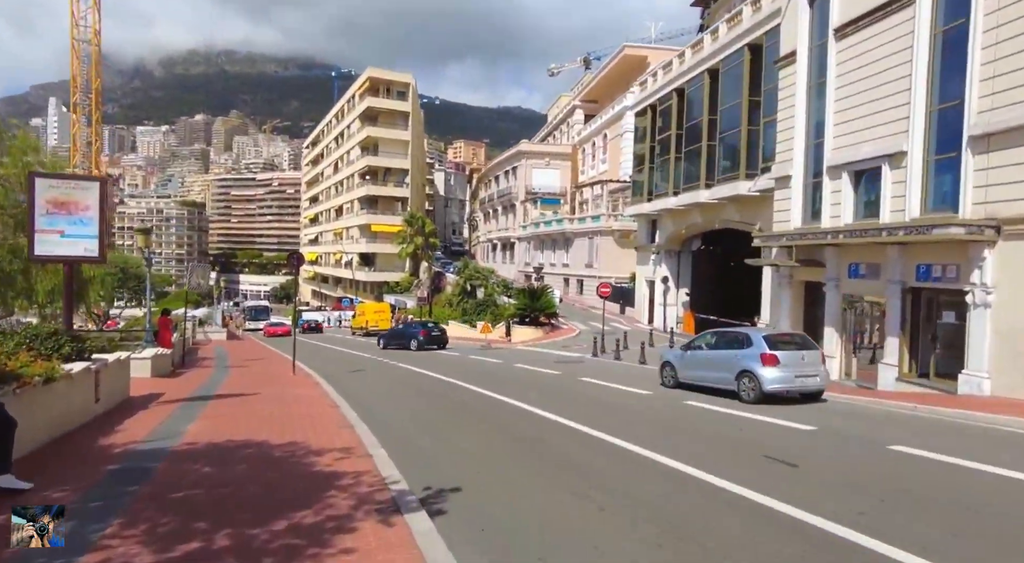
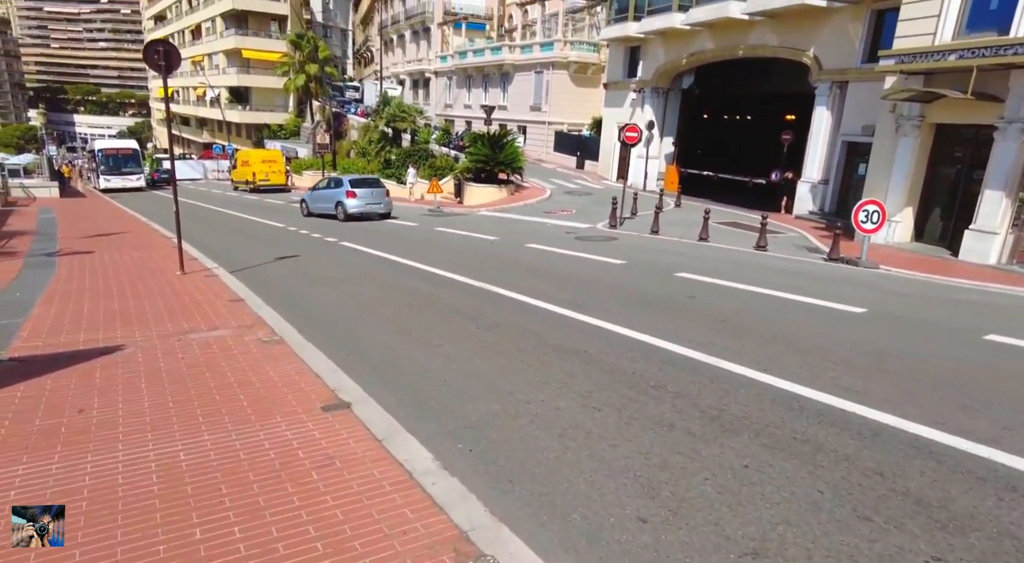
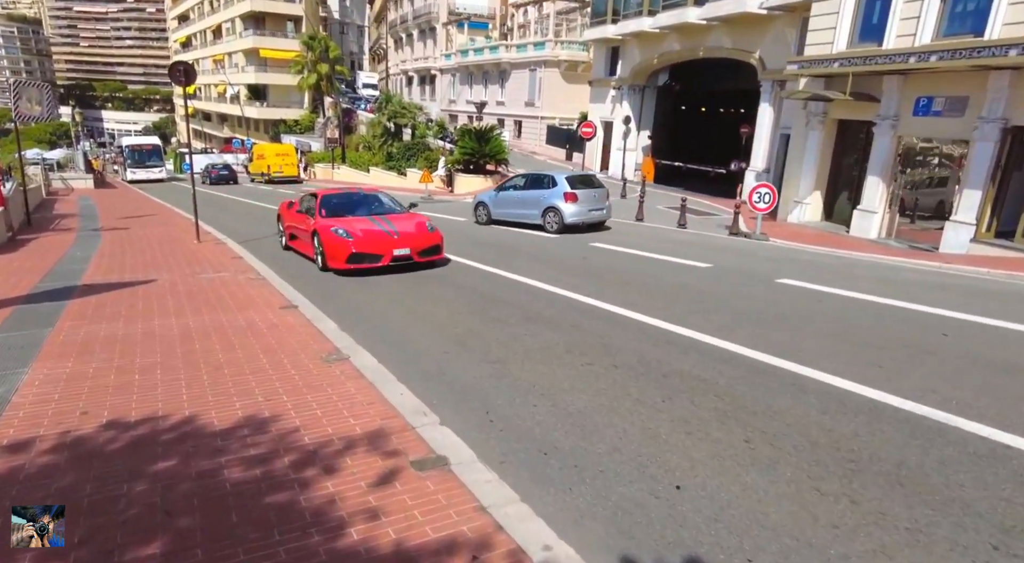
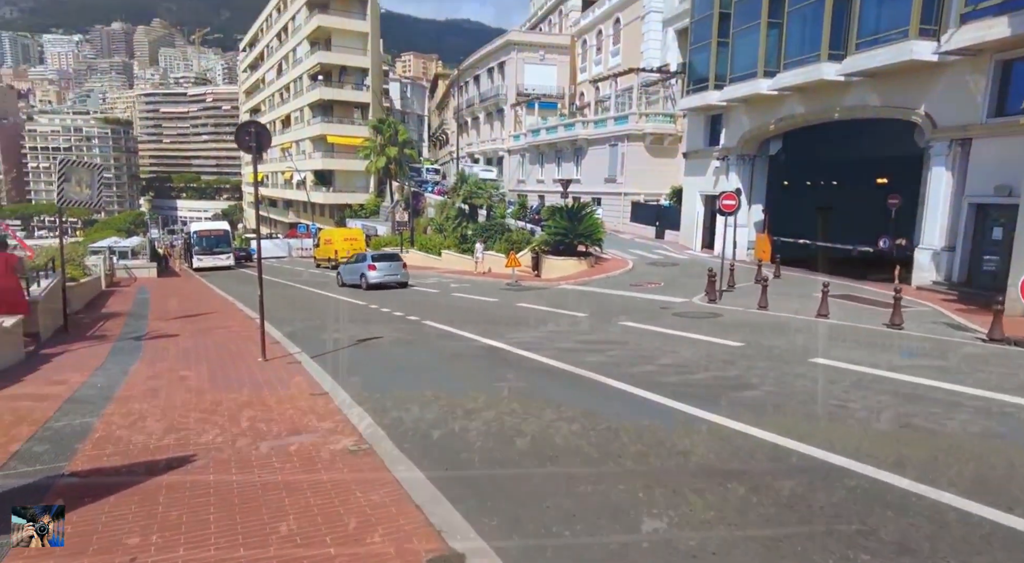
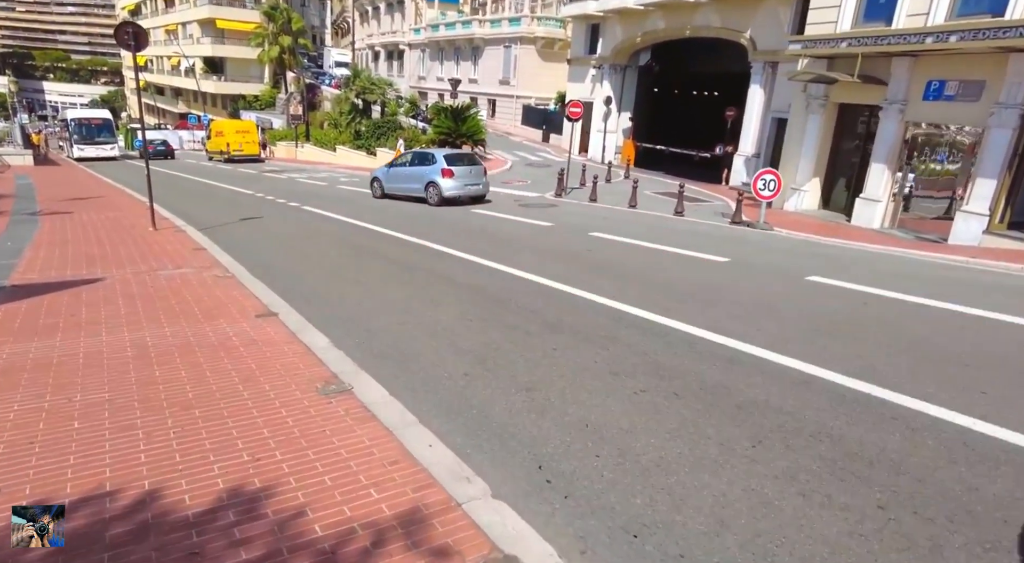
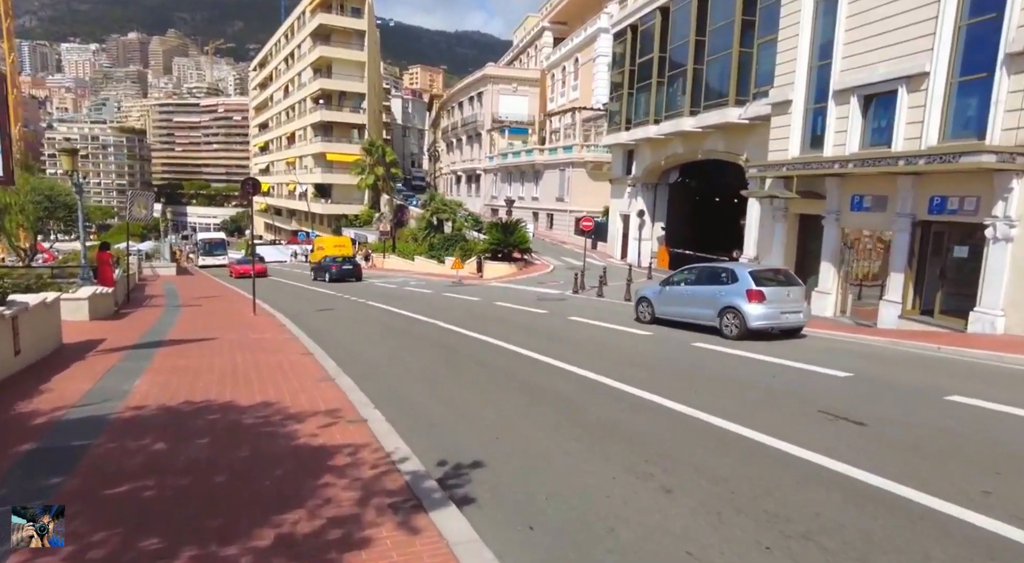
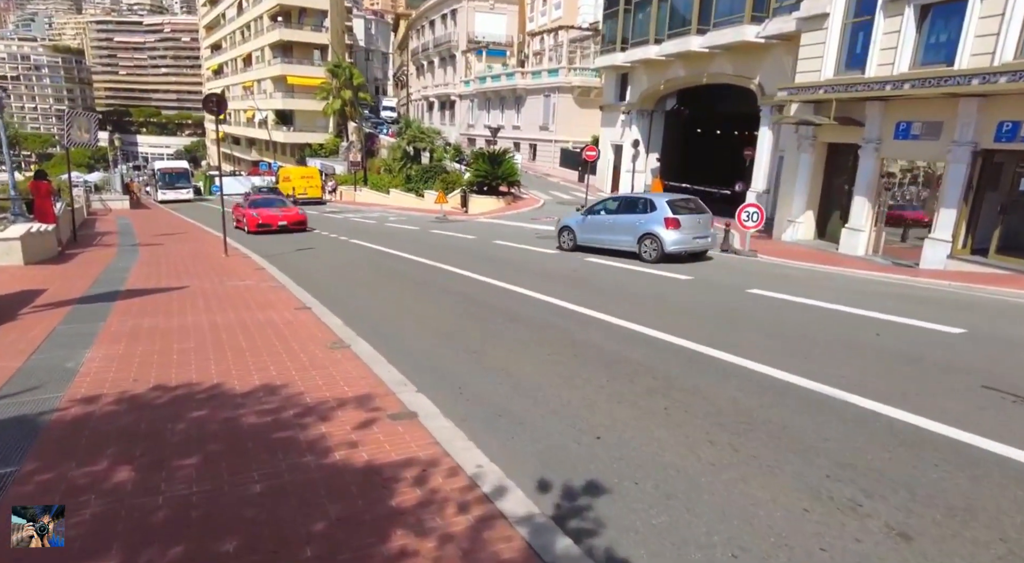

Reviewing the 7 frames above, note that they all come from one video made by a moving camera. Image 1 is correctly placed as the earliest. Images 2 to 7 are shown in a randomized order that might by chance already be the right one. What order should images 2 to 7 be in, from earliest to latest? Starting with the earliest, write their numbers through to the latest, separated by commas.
6, 7, 3, 5, 2, 4
